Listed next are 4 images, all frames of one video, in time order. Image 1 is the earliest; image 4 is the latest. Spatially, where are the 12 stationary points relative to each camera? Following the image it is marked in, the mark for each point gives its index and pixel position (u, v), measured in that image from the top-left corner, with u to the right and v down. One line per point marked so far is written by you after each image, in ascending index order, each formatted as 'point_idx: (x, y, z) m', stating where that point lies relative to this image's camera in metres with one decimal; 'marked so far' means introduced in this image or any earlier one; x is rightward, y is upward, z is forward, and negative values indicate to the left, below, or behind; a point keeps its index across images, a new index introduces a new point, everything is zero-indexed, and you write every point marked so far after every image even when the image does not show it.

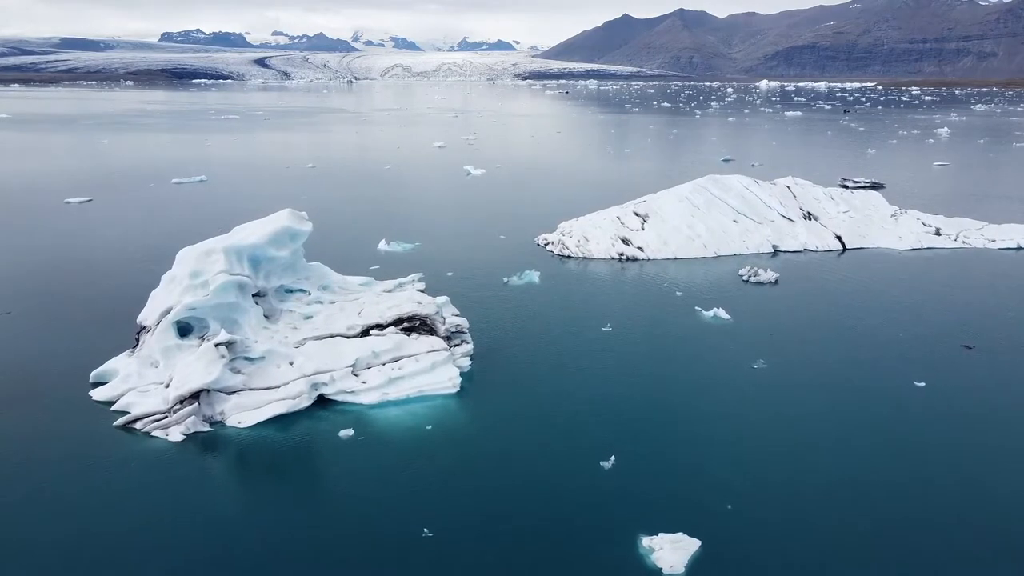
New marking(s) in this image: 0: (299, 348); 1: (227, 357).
0: (-4.2, -1.2, +12.9) m
1: (-5.2, -1.4, +12.1) m
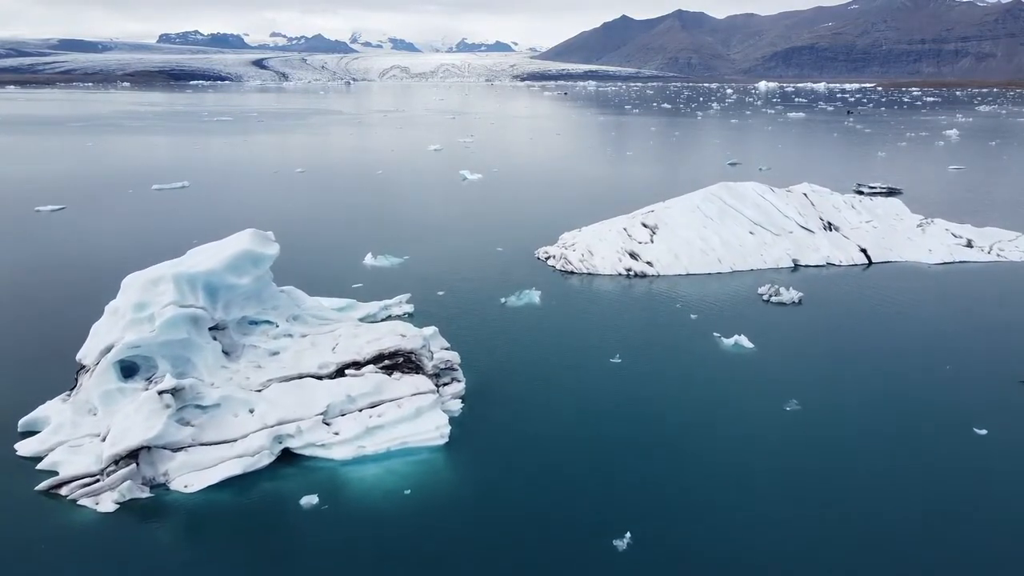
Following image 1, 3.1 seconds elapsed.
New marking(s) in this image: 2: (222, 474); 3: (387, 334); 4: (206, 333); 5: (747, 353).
0: (-4.2, -1.8, +11.2) m
1: (-5.3, -1.9, +10.4) m
2: (-4.5, -2.8, +10.2) m
3: (-2.4, -0.9, +12.8) m
4: (-5.3, -0.8, +11.6) m
5: (+5.6, -1.6, +16.1) m
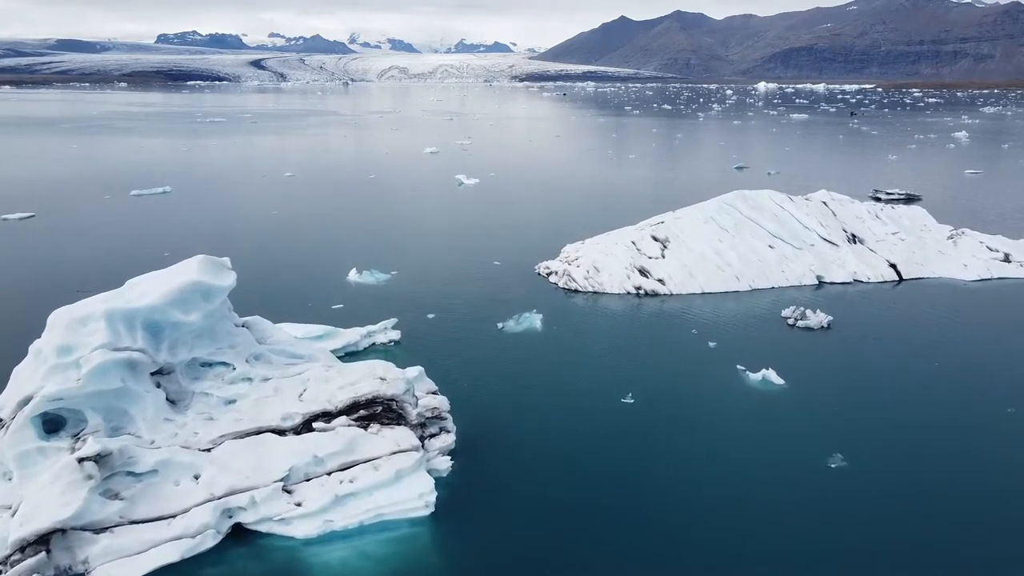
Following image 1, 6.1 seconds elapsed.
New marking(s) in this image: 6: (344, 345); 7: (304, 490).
0: (-4.2, -2.3, +9.4) m
1: (-5.3, -2.4, +8.7) m
2: (-4.5, -3.3, +8.5) m
3: (-2.4, -1.4, +11.1) m
4: (-5.3, -1.3, +9.9) m
5: (+5.6, -2.1, +14.4) m
6: (-3.7, -1.3, +14.7) m
7: (-2.9, -2.8, +9.4) m
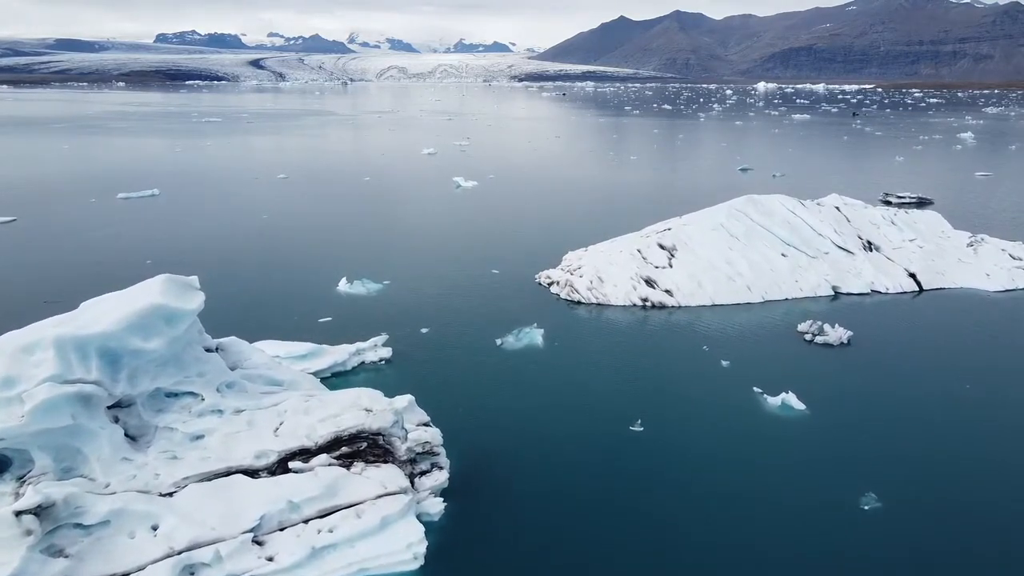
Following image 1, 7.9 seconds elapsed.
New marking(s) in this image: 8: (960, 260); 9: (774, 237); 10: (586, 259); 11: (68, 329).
0: (-4.2, -2.6, +8.5) m
1: (-5.3, -2.7, +7.7) m
2: (-4.5, -3.6, +7.5) m
3: (-2.4, -1.7, +10.1) m
4: (-5.3, -1.6, +8.9) m
5: (+5.6, -2.4, +13.4) m
6: (-3.7, -1.5, +13.7) m
7: (-2.9, -3.1, +8.5) m
8: (+13.1, +0.8, +19.7) m
9: (+7.5, +1.5, +19.3) m
10: (+2.1, +0.9, +19.2) m
11: (-5.8, -0.5, +9.1) m
